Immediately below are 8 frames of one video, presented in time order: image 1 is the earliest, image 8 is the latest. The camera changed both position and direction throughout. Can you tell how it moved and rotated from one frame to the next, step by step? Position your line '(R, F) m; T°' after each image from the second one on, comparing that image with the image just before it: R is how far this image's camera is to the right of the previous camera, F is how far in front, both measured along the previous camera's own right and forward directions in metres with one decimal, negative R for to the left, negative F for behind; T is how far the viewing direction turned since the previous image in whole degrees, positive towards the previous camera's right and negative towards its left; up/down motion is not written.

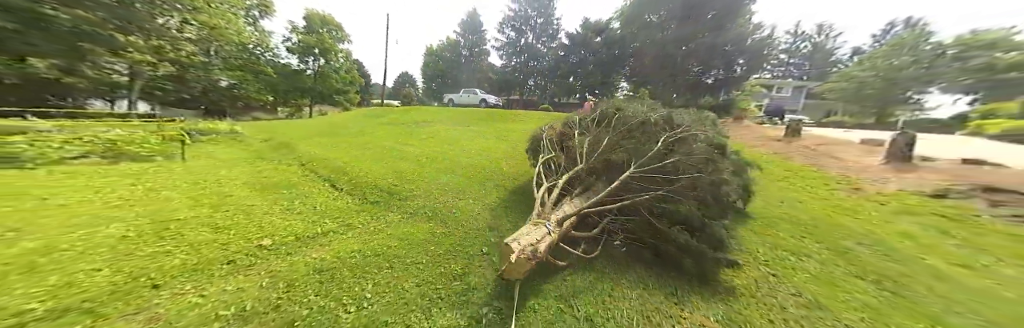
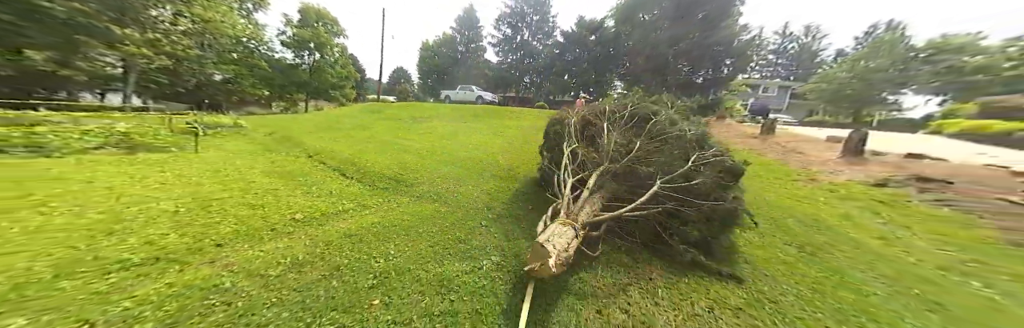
(0.0, -0.5) m; +1°
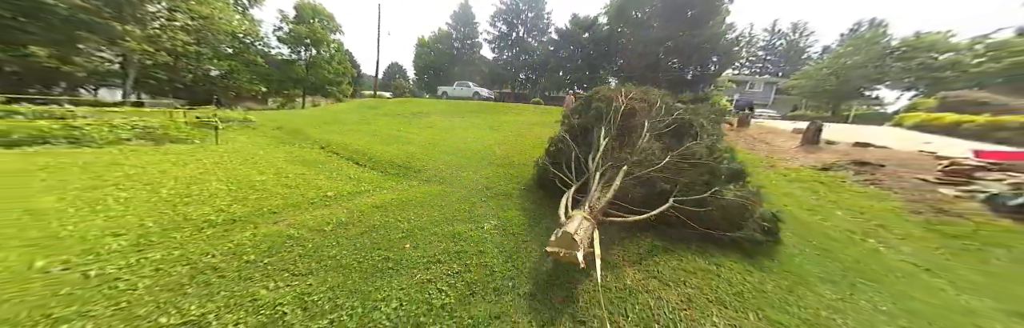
(0.0, -0.6) m; +1°
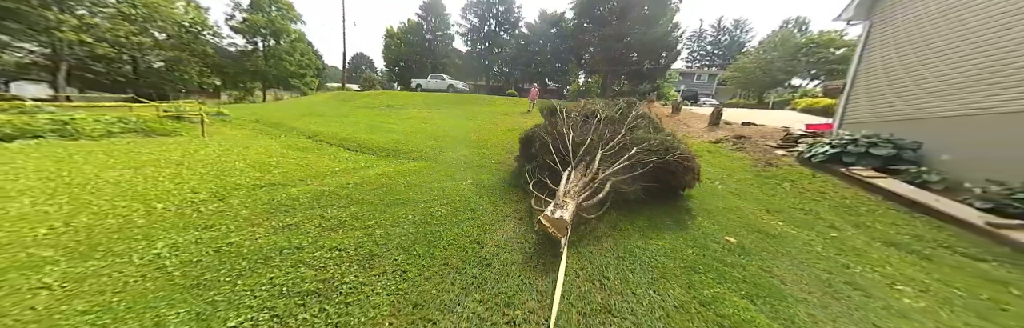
(+0.1, -1.2) m; +5°
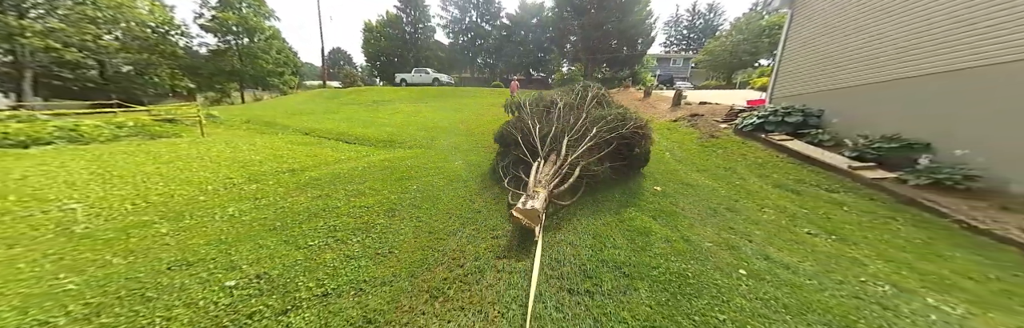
(+0.1, -0.8) m; +2°
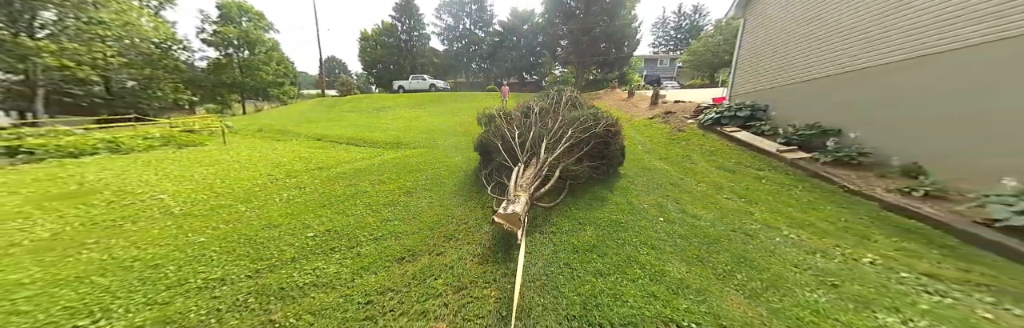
(+0.1, -0.9) m; +1°
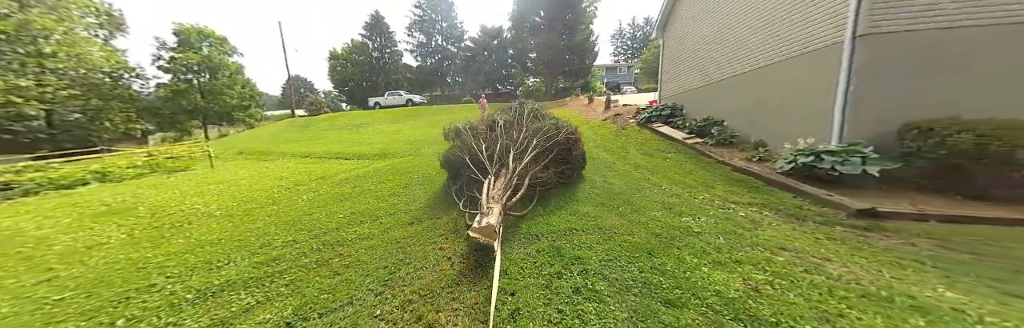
(+0.1, -1.3) m; +5°
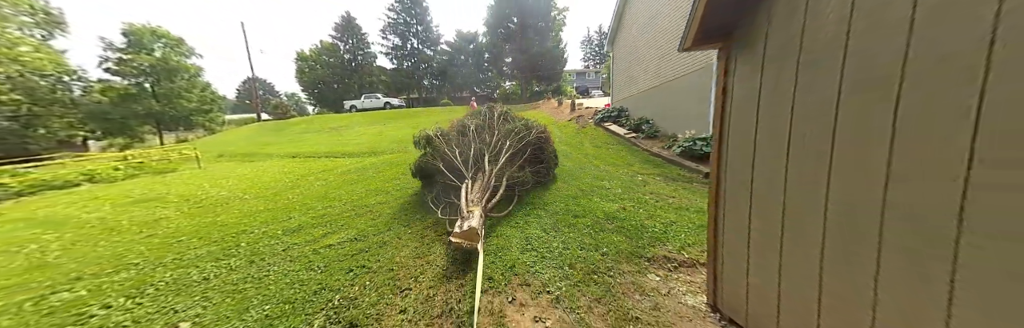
(0.0, -1.4) m; +5°
